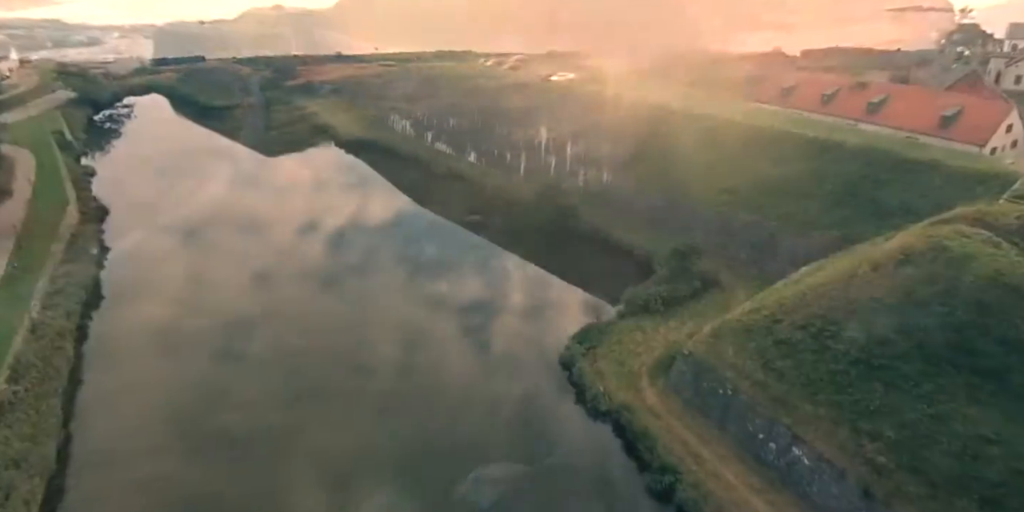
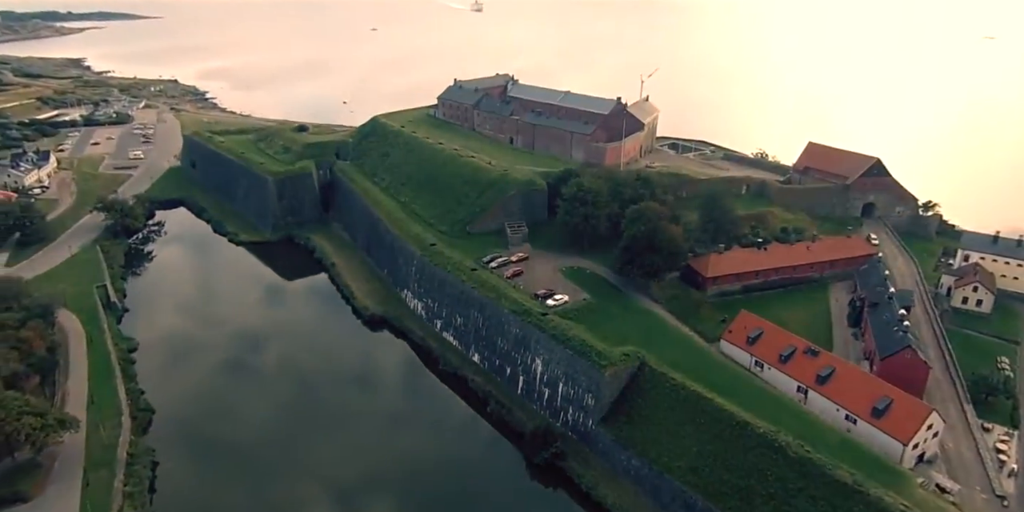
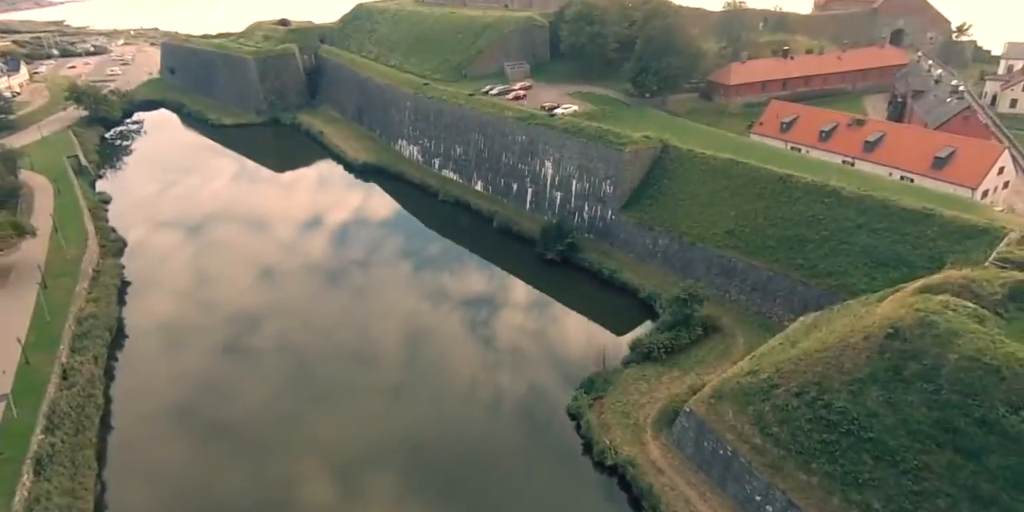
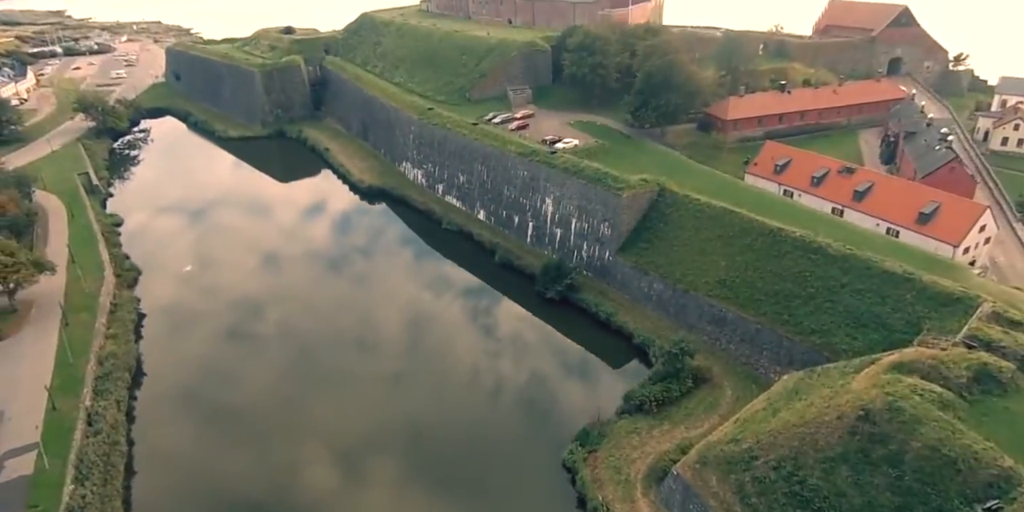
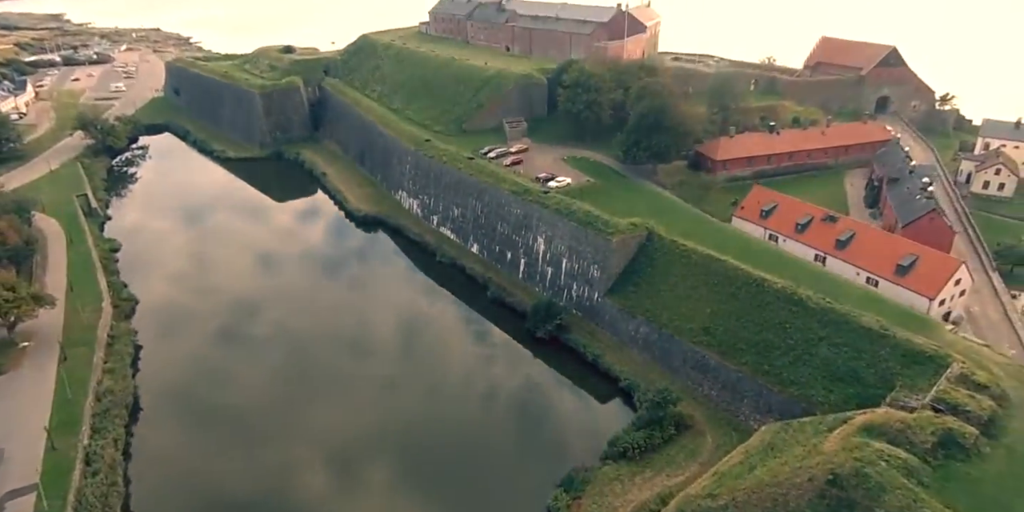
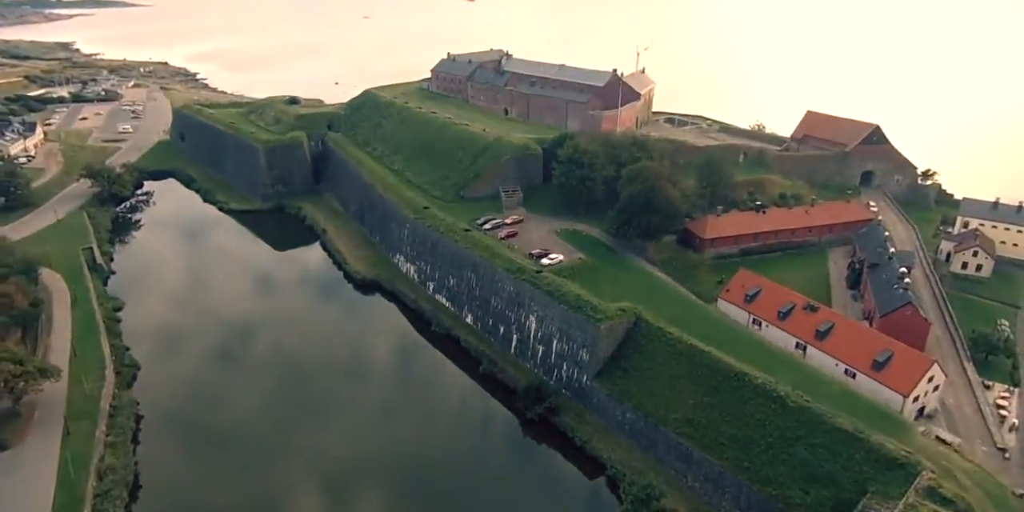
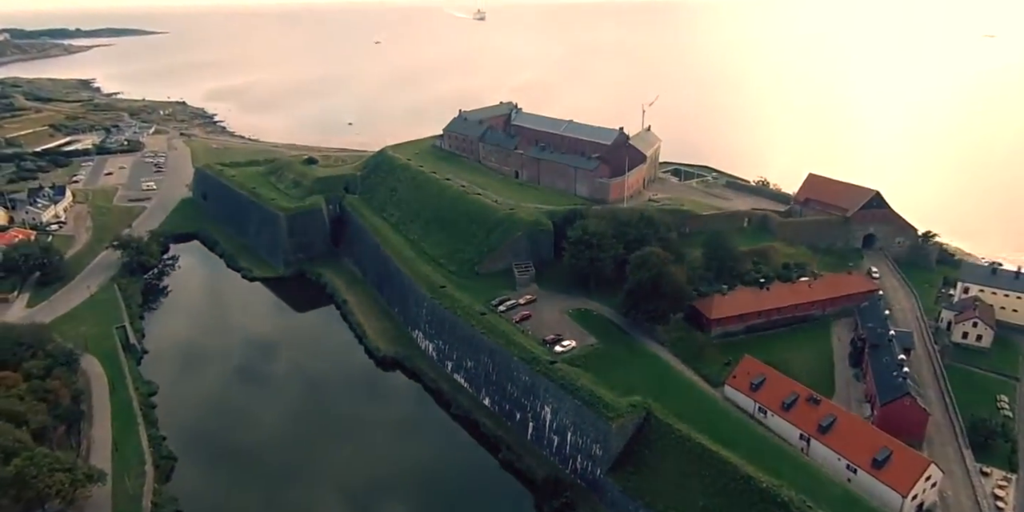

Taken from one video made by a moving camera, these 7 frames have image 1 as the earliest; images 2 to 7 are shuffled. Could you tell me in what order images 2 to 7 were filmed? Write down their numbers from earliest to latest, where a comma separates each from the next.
3, 4, 5, 6, 2, 7
